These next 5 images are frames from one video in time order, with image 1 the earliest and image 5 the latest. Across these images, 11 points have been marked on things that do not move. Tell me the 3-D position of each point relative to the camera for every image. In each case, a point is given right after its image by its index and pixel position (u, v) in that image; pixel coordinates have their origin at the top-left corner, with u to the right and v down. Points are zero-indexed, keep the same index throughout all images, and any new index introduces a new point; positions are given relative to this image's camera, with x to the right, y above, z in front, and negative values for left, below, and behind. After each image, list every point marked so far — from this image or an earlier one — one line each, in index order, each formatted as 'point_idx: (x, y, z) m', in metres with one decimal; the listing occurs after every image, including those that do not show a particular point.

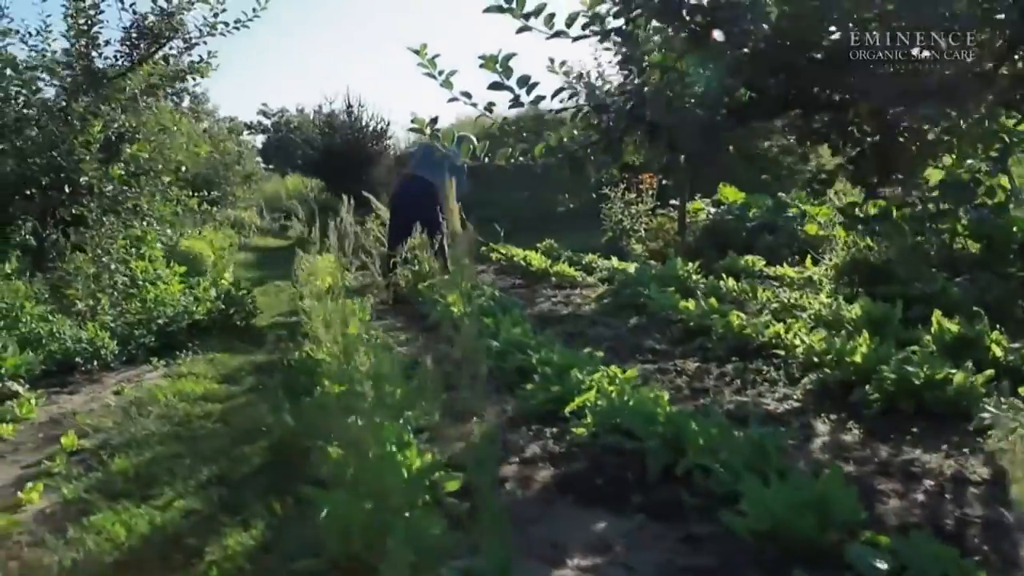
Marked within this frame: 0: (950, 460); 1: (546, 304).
0: (+1.5, -0.6, +2.6) m
1: (+0.3, -0.1, +6.2) m
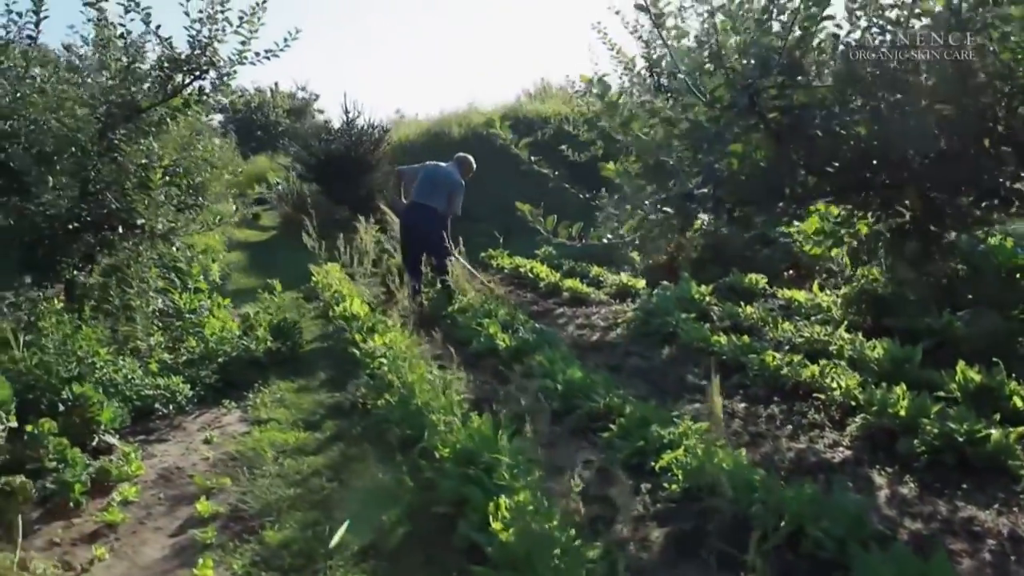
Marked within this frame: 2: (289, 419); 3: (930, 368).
0: (+1.9, -0.9, +3.1) m
1: (+0.5, -0.3, +6.6) m
2: (-1.3, -0.8, +4.6) m
3: (+2.4, -0.5, +4.6) m
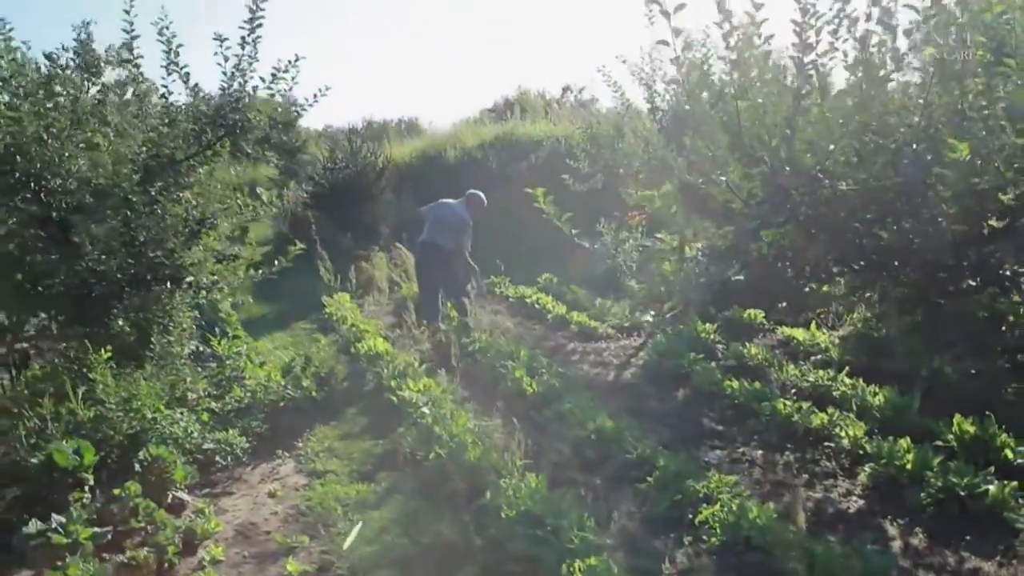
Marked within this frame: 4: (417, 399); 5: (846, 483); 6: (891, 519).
0: (+2.2, -1.3, +3.6) m
1: (+0.7, -0.7, +7.0) m
2: (-1.1, -1.1, +5.0) m
3: (+2.7, -0.8, +5.1) m
4: (-0.7, -0.8, +5.7) m
5: (+1.9, -1.1, +4.5) m
6: (+2.0, -1.2, +4.1) m
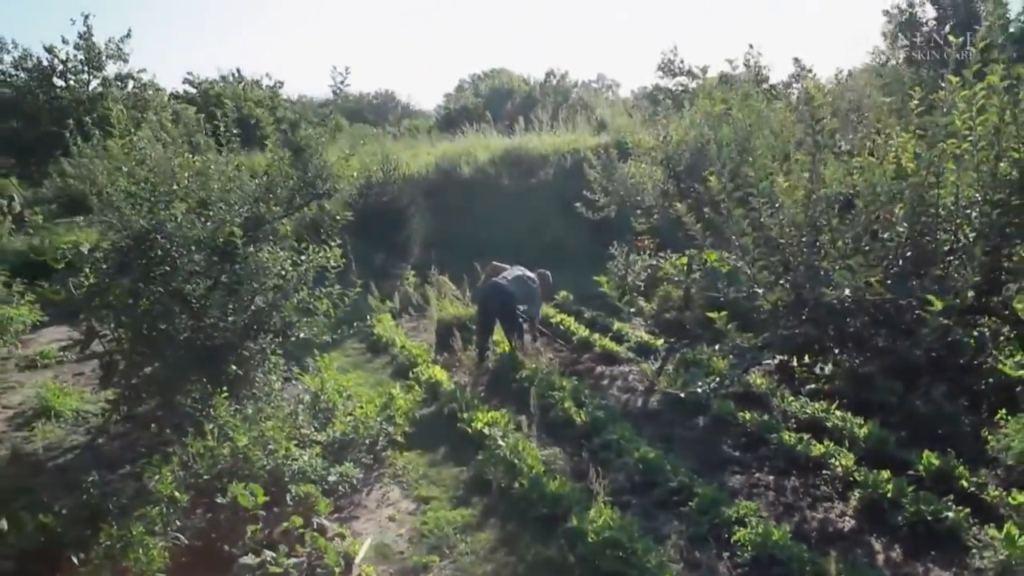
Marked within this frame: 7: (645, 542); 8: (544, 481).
0: (+2.8, -1.8, +5.0) m
1: (+1.1, -1.1, +8.3) m
2: (-0.6, -1.6, +6.2) m
3: (+3.2, -1.3, +6.4) m
4: (-0.2, -1.3, +6.9) m
5: (+2.5, -1.6, +5.9) m
6: (+2.5, -1.7, +5.5) m
7: (+0.9, -1.7, +5.2) m
8: (+0.2, -1.5, +5.9) m
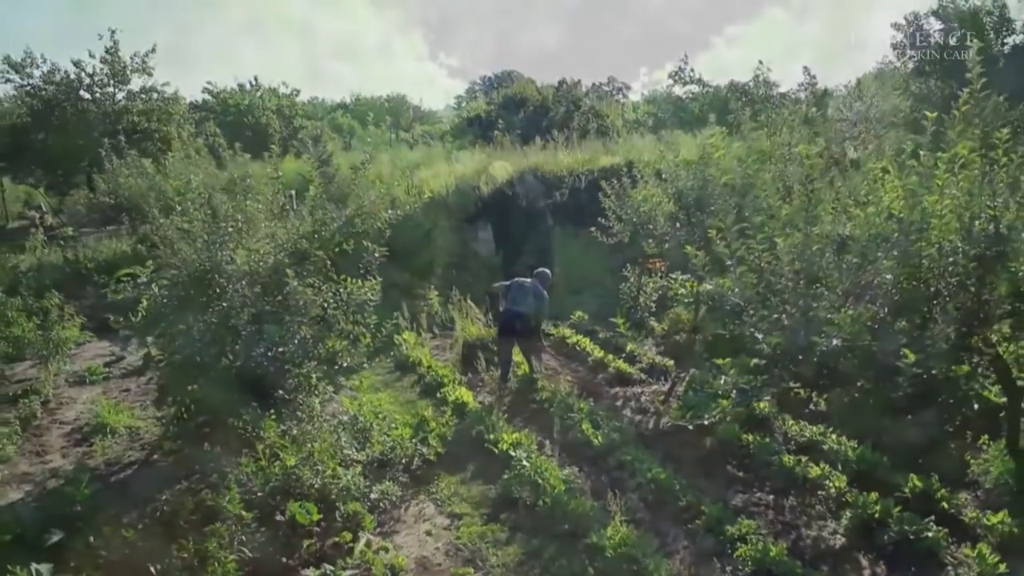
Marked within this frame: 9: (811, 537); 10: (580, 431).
0: (+3.0, -2.1, +5.6) m
1: (+1.3, -1.4, +8.9) m
2: (-0.3, -2.0, +6.9) m
3: (+3.4, -1.6, +7.0) m
4: (0.0, -1.6, +7.6) m
5: (+2.7, -2.0, +6.5) m
6: (+2.7, -2.1, +6.1) m
7: (+1.1, -2.0, +5.8) m
8: (+0.4, -1.8, +6.6) m
9: (+2.4, -2.0, +6.3) m
10: (+0.7, -1.5, +8.1) m
